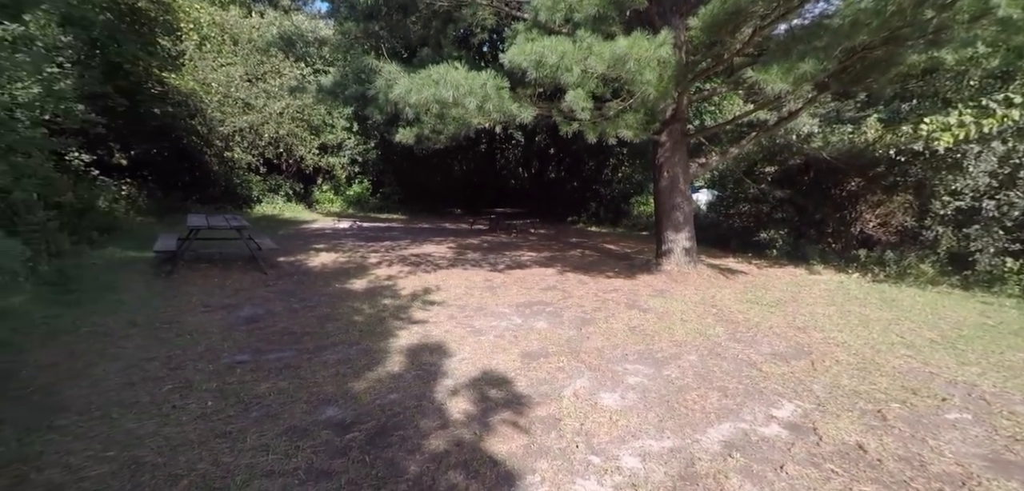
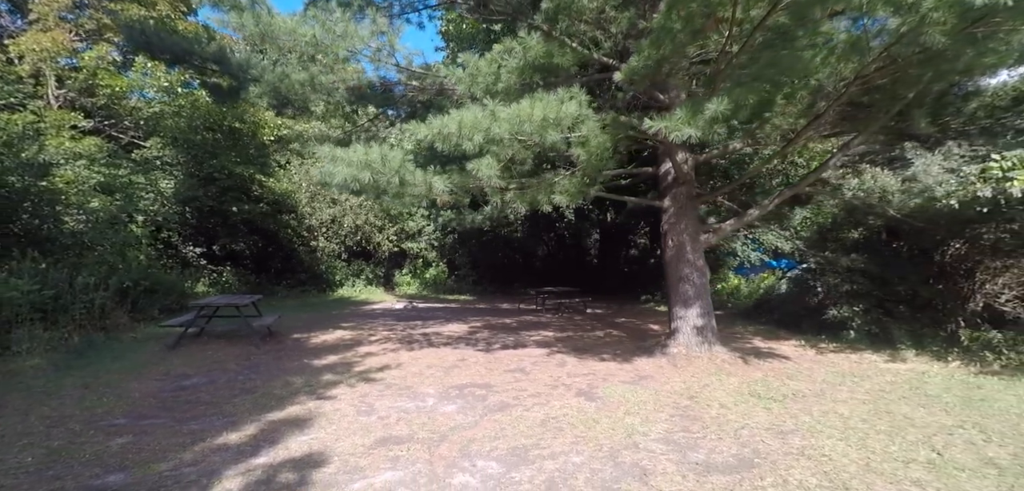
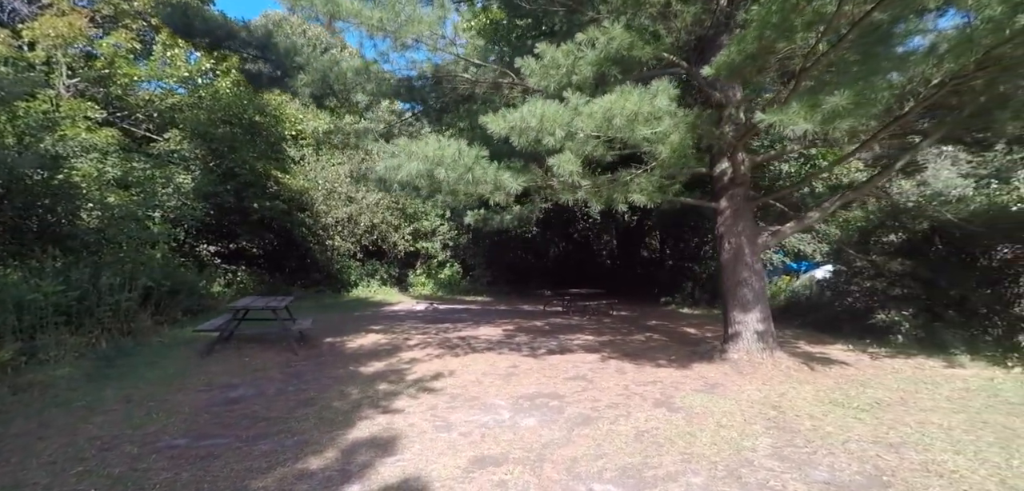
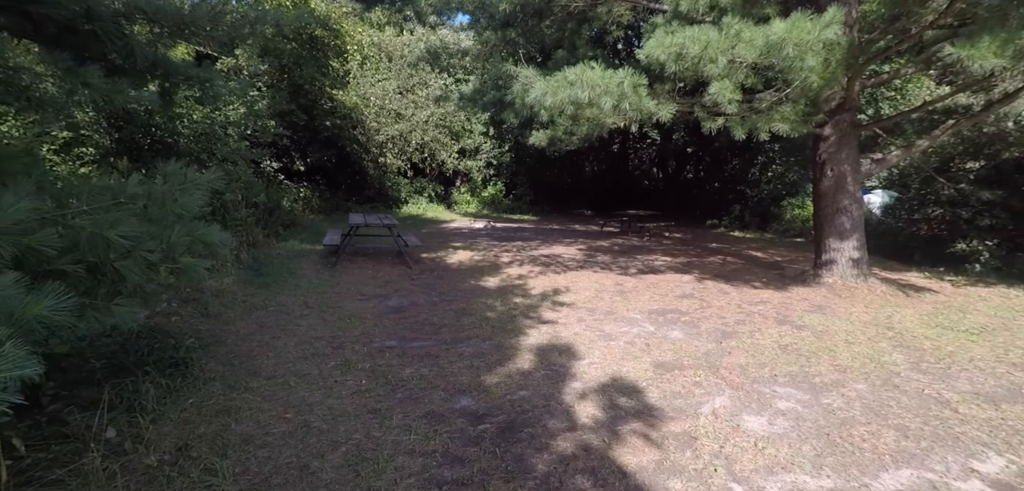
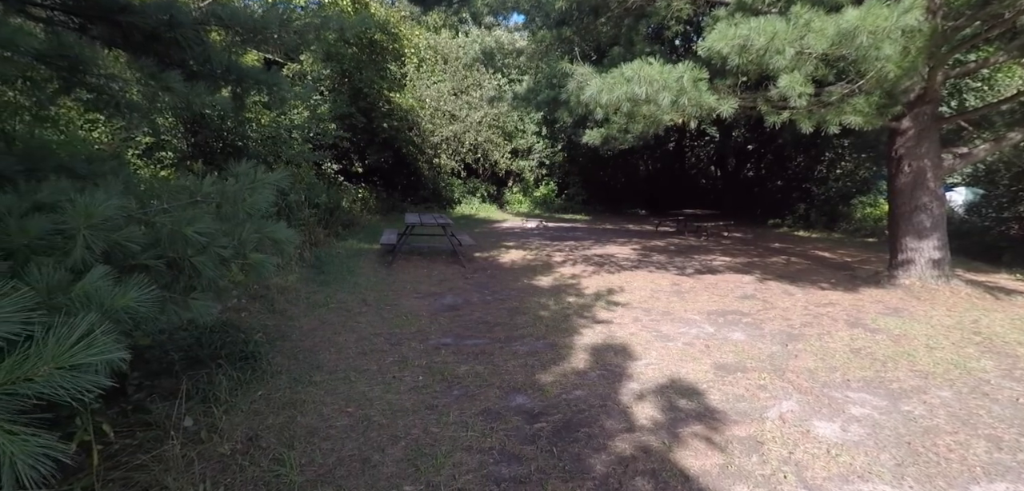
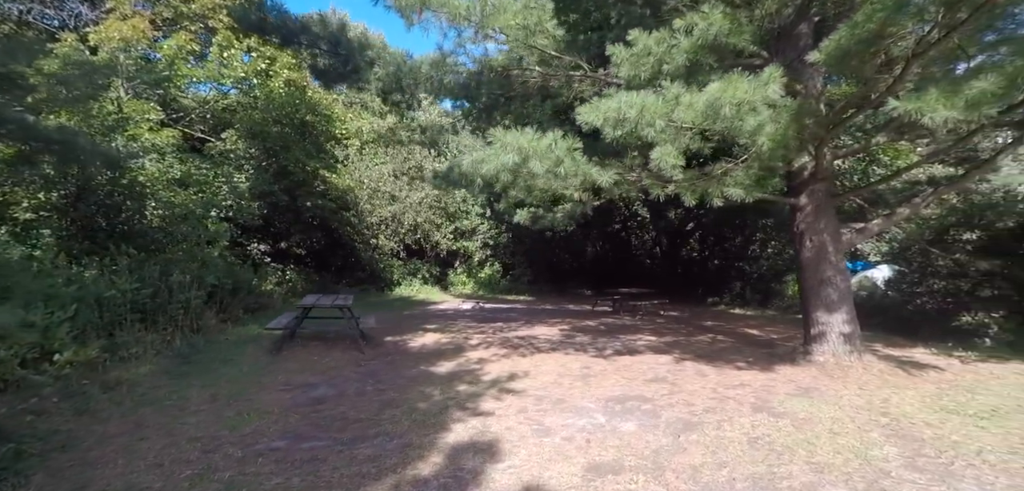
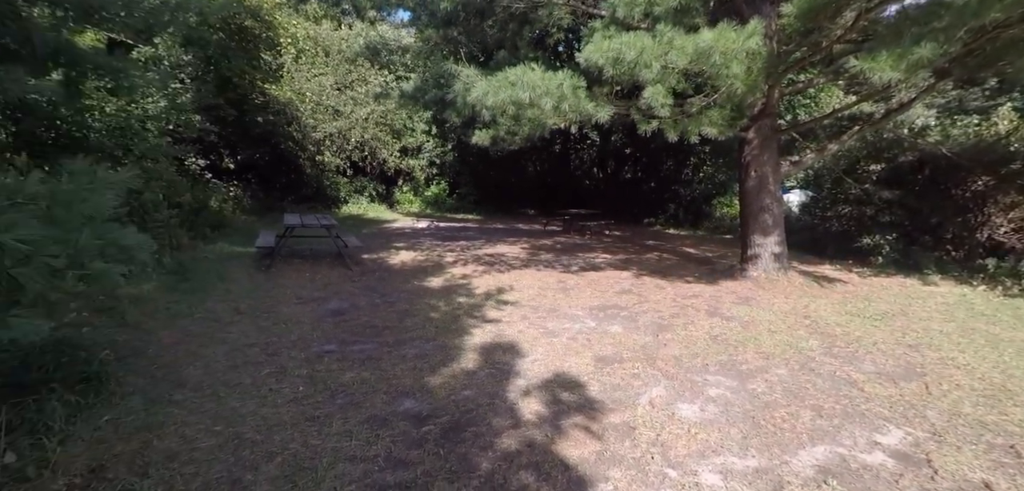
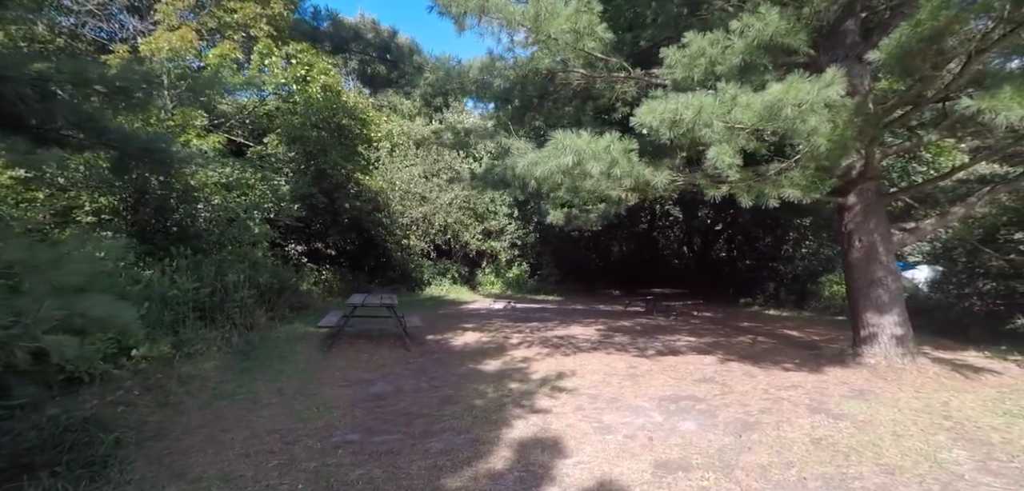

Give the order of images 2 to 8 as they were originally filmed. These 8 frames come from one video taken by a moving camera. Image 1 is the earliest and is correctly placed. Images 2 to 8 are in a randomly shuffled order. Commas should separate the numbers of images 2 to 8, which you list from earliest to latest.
7, 4, 5, 8, 6, 3, 2
